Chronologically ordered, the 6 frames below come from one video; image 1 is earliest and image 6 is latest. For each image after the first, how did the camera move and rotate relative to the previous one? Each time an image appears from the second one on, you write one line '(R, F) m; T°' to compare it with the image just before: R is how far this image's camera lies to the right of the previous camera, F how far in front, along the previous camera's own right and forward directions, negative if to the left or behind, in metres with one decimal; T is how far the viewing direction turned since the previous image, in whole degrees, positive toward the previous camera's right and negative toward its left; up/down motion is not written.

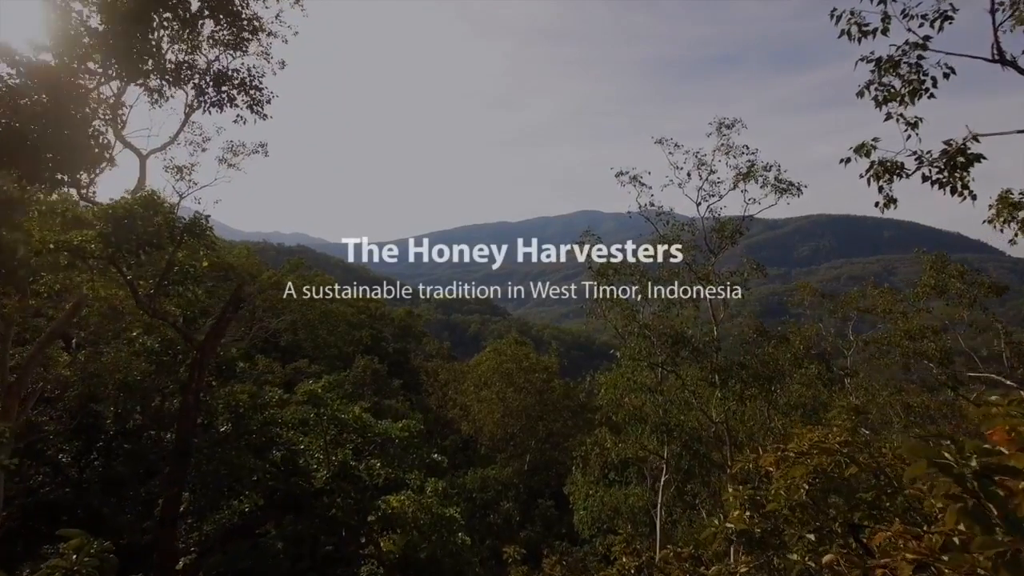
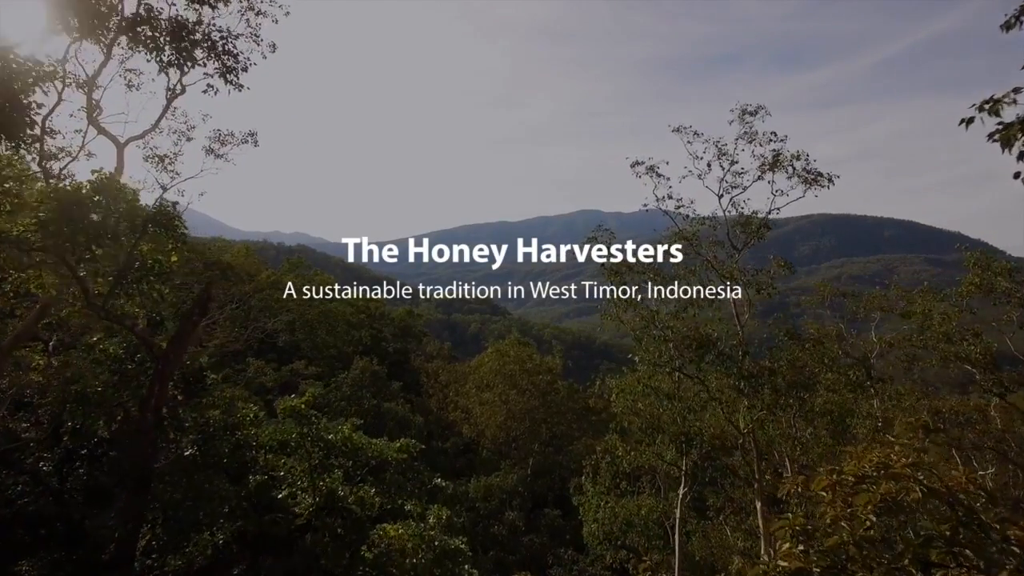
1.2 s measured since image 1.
(-0.1, +0.7) m; 0°
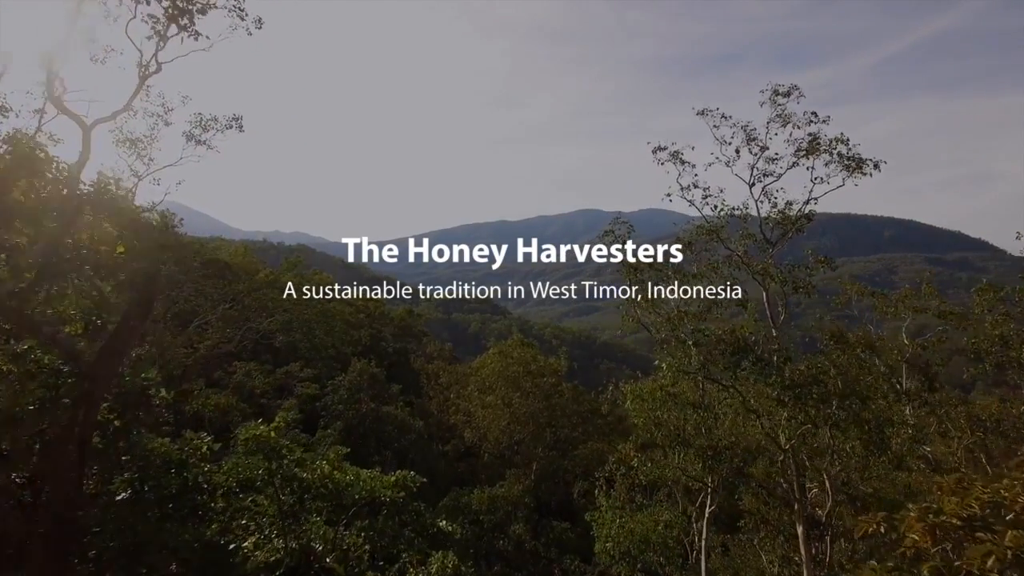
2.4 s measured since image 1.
(-0.1, +0.8) m; 0°
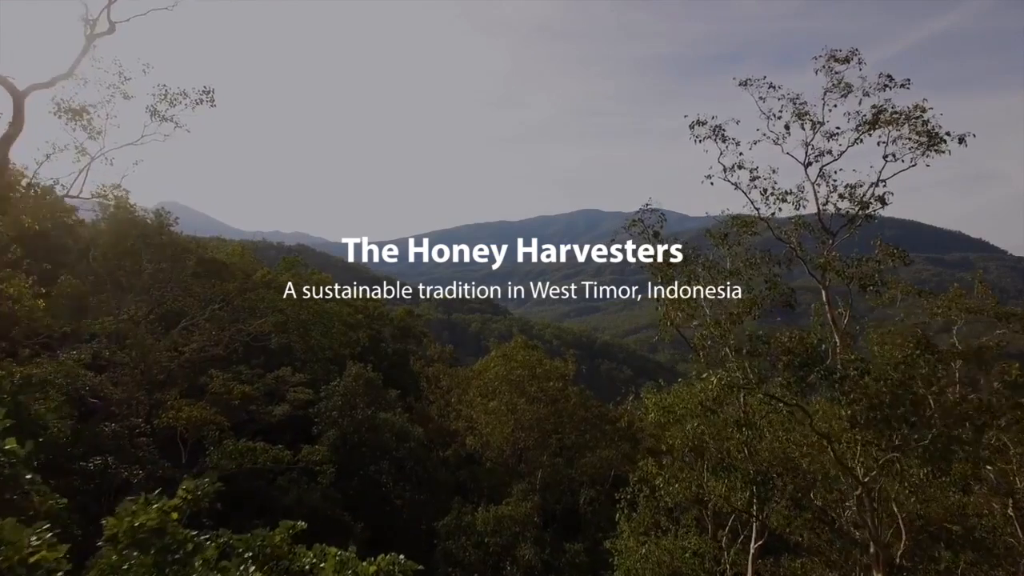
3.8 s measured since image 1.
(-0.2, +1.2) m; 0°
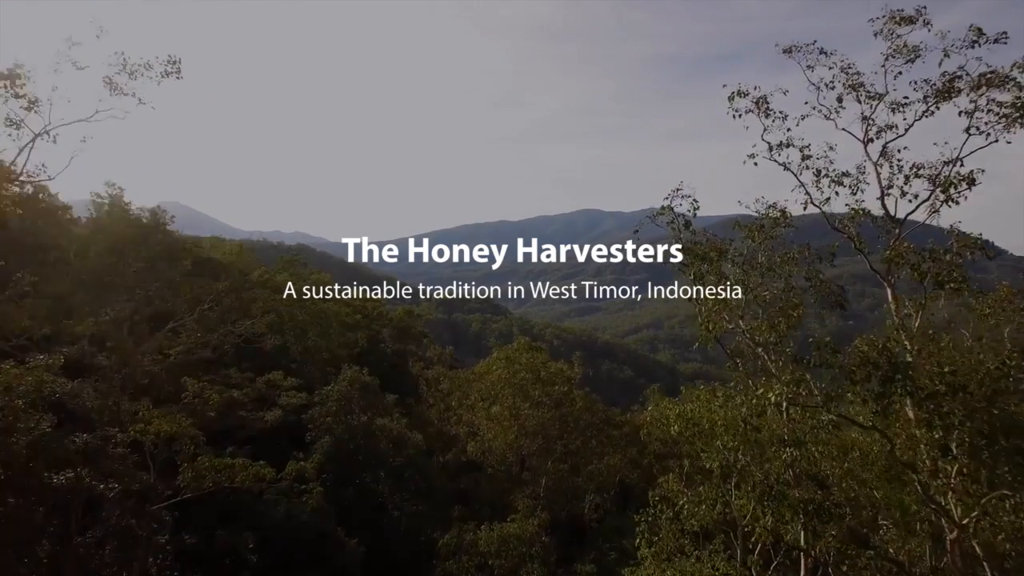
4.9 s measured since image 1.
(-0.1, +1.0) m; 0°
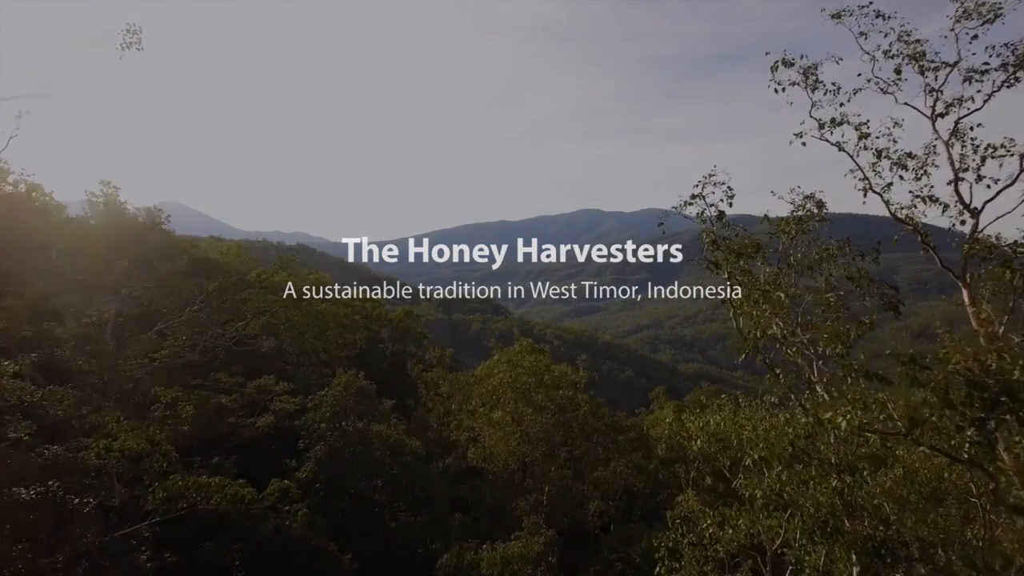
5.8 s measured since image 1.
(-0.1, +0.8) m; 0°
